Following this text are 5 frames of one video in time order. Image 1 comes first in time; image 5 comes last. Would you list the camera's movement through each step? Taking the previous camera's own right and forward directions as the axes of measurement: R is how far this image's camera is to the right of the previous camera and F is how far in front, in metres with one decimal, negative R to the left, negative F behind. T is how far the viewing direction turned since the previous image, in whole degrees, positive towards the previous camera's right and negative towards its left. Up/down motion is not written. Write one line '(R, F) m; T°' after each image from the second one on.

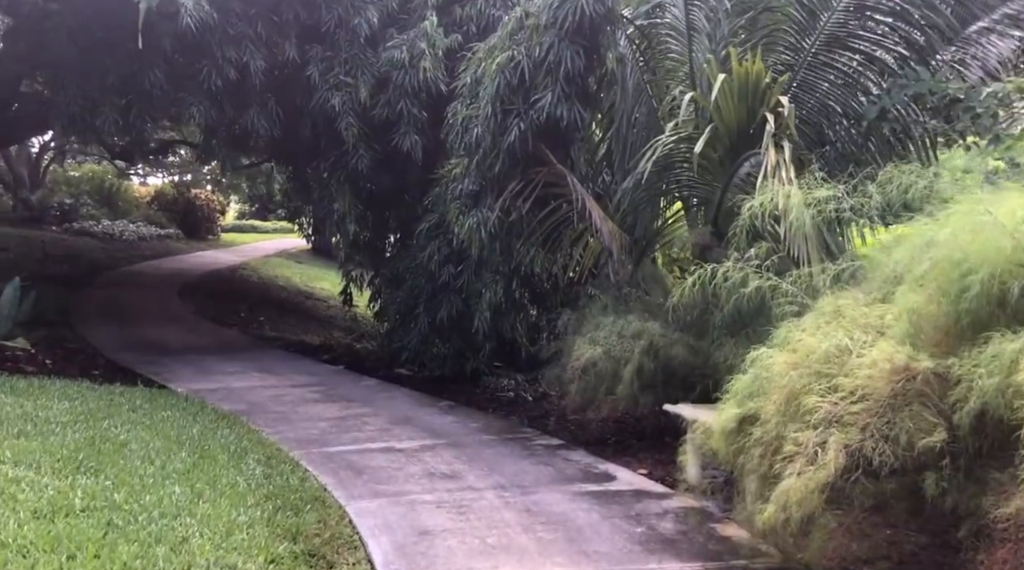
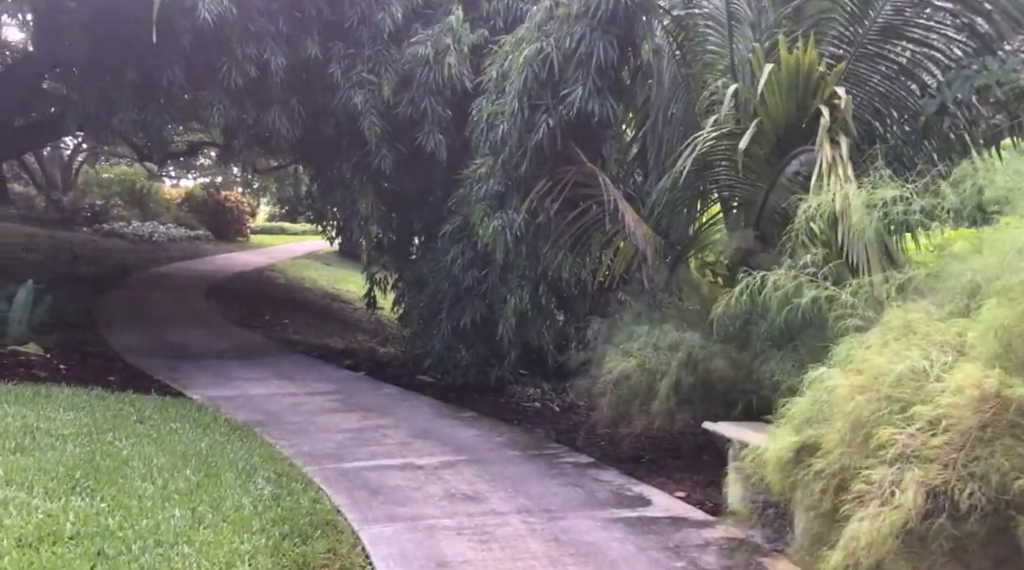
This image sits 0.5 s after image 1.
(0.0, +0.4) m; -2°
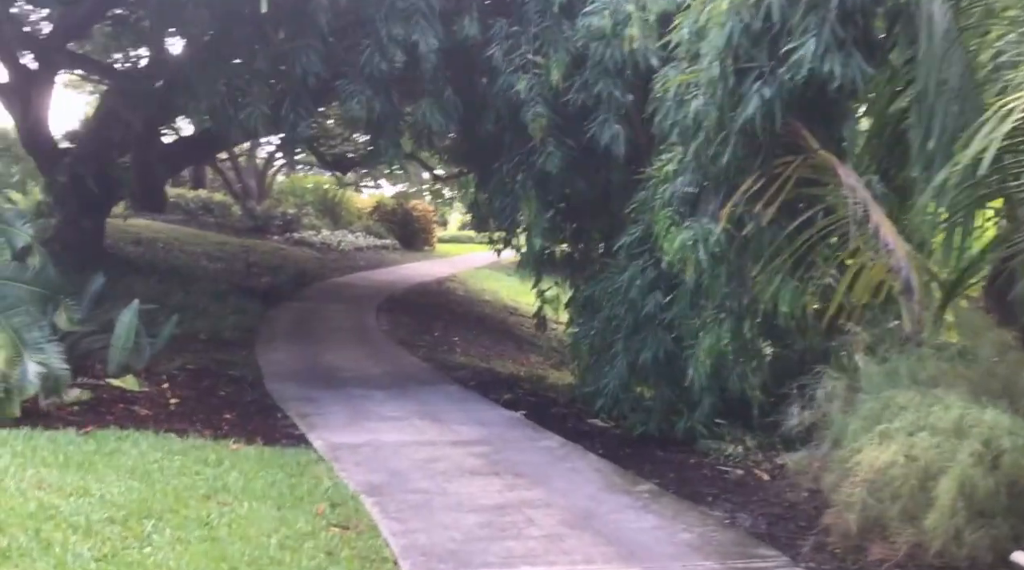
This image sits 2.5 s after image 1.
(0.0, +1.7) m; -11°
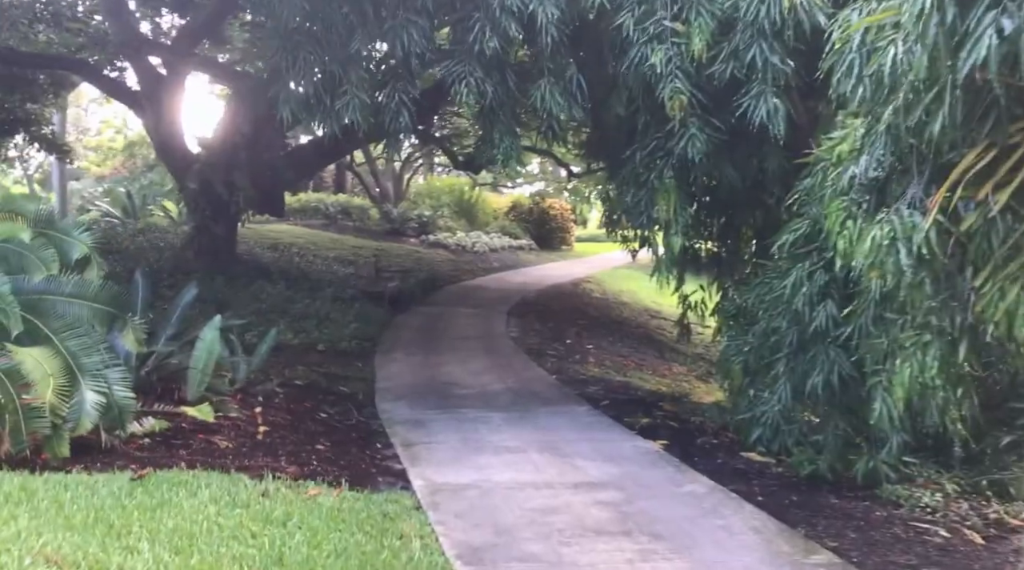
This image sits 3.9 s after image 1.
(0.0, +1.1) m; -8°
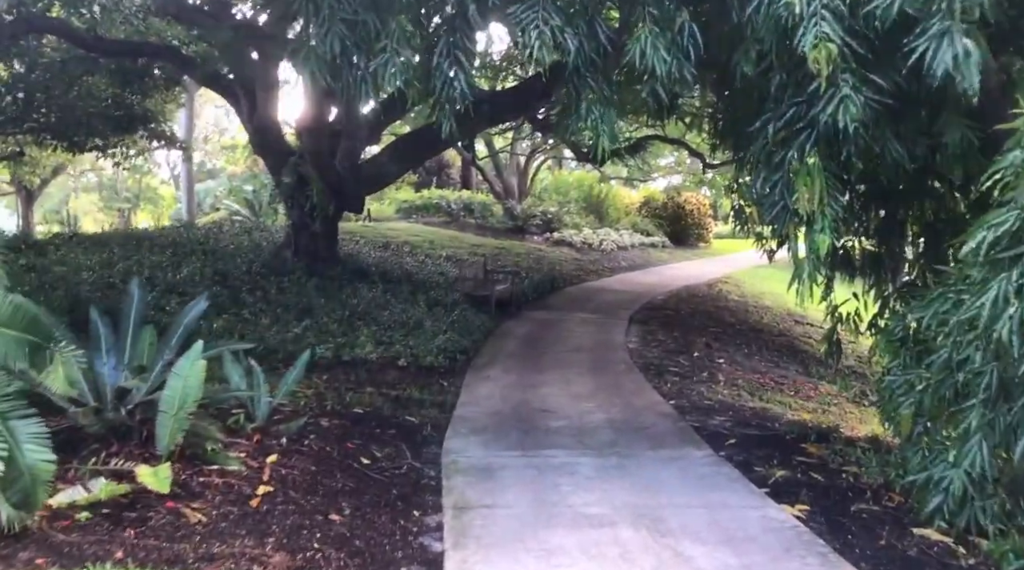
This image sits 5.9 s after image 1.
(+0.3, +1.7) m; -8°
